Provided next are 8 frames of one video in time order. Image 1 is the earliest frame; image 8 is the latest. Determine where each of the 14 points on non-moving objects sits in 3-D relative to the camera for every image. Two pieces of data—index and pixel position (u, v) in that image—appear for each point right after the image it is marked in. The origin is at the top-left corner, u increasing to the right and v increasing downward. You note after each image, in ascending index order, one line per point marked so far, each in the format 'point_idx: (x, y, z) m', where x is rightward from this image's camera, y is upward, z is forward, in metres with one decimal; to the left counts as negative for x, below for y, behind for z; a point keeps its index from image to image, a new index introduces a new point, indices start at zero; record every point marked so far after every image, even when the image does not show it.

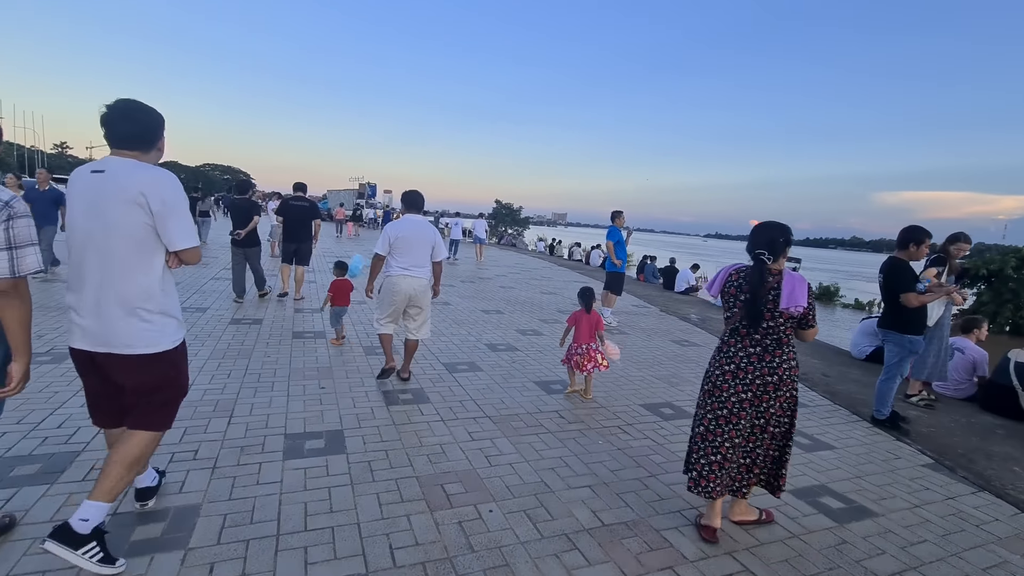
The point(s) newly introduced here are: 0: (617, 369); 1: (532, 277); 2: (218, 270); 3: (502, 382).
0: (+1.3, -1.0, +6.0) m
1: (+0.7, +0.4, +15.7) m
2: (-7.1, +0.4, +11.7) m
3: (-0.1, -1.0, +5.2) m
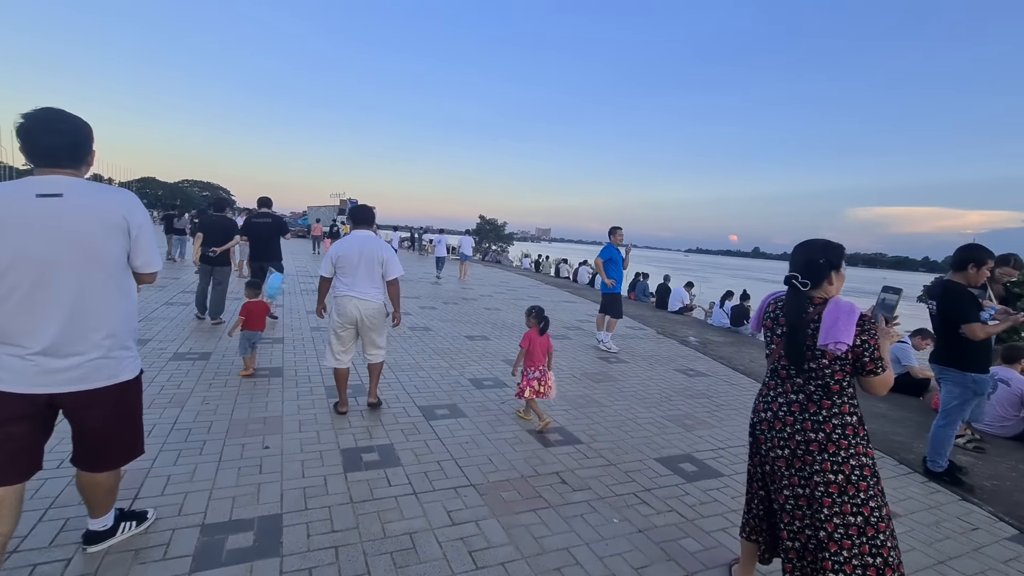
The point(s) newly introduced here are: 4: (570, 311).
0: (+1.2, -1.3, +5.2) m
1: (+0.2, -0.2, +14.9) m
2: (-7.4, -0.1, +10.7) m
3: (-0.2, -1.3, +4.3) m
4: (+1.5, -0.6, +12.6) m
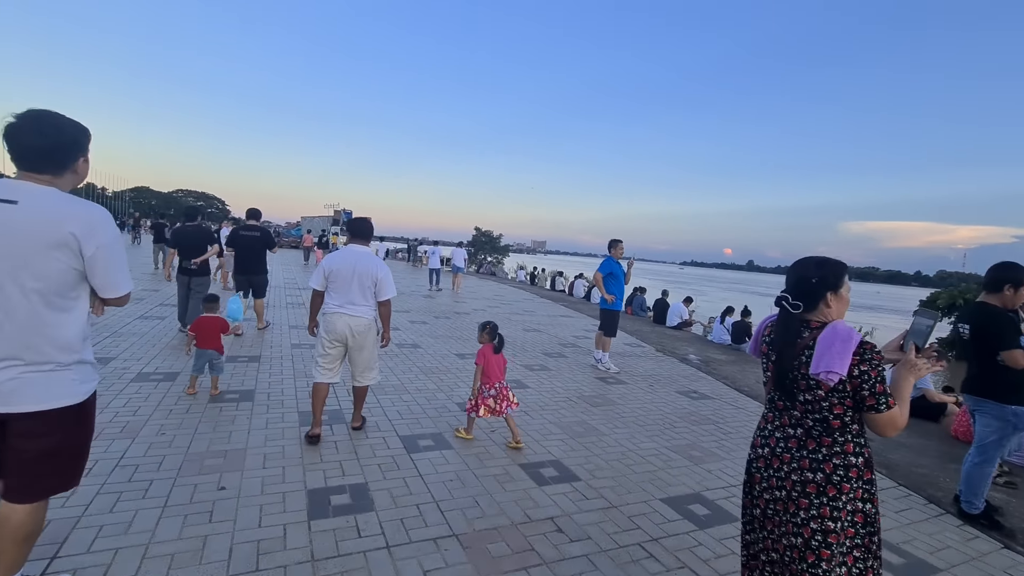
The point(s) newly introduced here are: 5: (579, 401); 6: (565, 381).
0: (+1.1, -1.5, +4.8) m
1: (+0.1, -0.6, +14.5) m
2: (-7.5, -0.4, +10.3) m
3: (-0.3, -1.4, +3.9) m
4: (+1.4, -0.9, +12.2) m
5: (+0.8, -1.4, +5.9) m
6: (+0.7, -1.3, +6.8) m
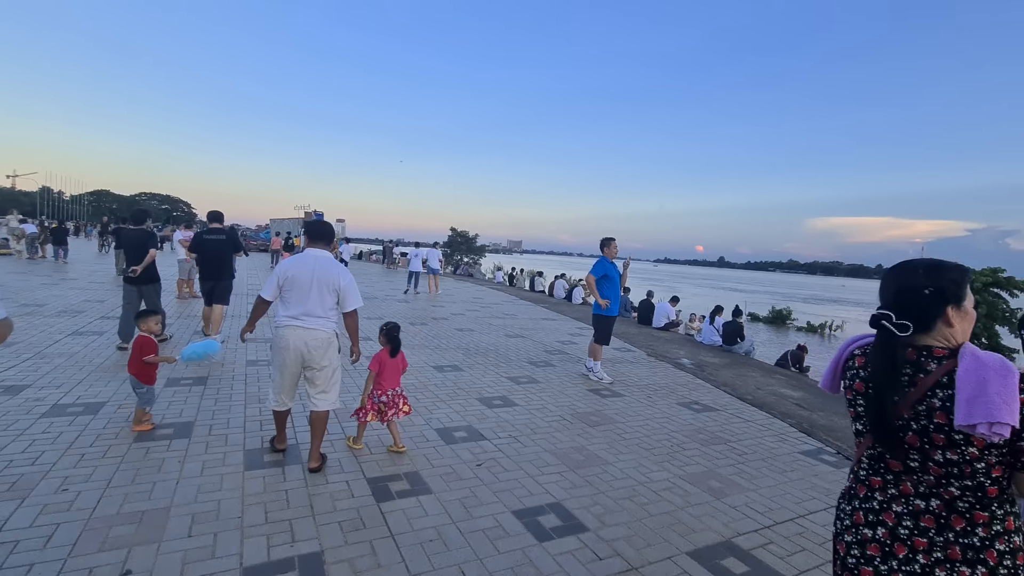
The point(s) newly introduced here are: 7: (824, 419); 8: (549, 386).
0: (+1.0, -1.5, +4.1) m
1: (-0.5, -0.7, +13.8) m
2: (-7.9, -0.6, +9.2) m
3: (-0.3, -1.5, +3.2) m
4: (+0.9, -1.0, +11.5) m
5: (+0.7, -1.4, +5.3) m
6: (+0.5, -1.3, +6.1) m
7: (+3.8, -1.6, +6.0) m
8: (+0.5, -1.3, +6.5) m
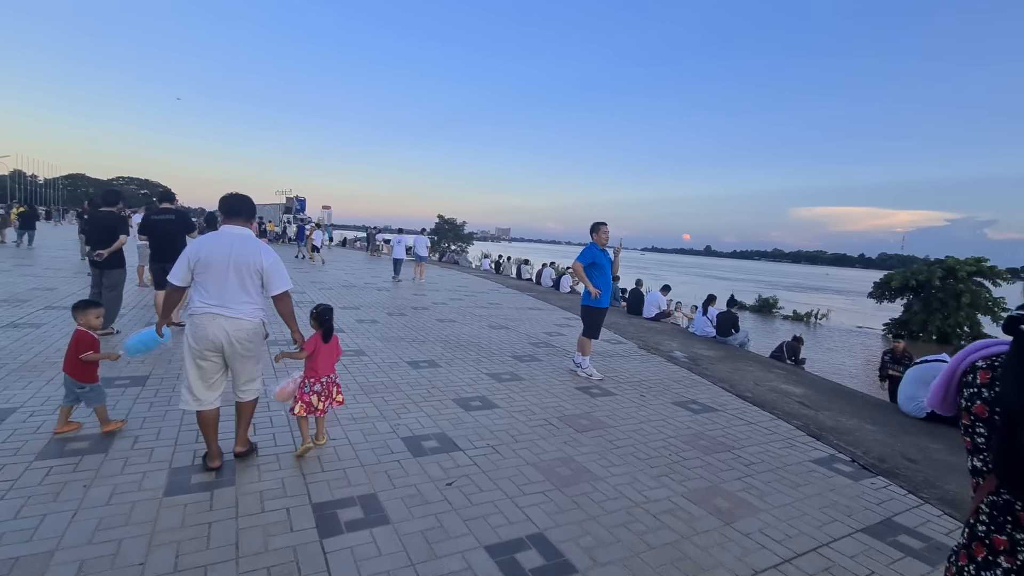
0: (+0.8, -1.4, +3.6) m
1: (-0.9, -0.4, +13.2) m
2: (-8.1, -0.3, +8.4) m
3: (-0.5, -1.4, +2.6) m
4: (+0.6, -0.7, +11.0) m
5: (+0.5, -1.3, +4.7) m
6: (+0.3, -1.2, +5.6) m
7: (+3.6, -1.5, +5.6) m
8: (+0.3, -1.2, +6.0) m
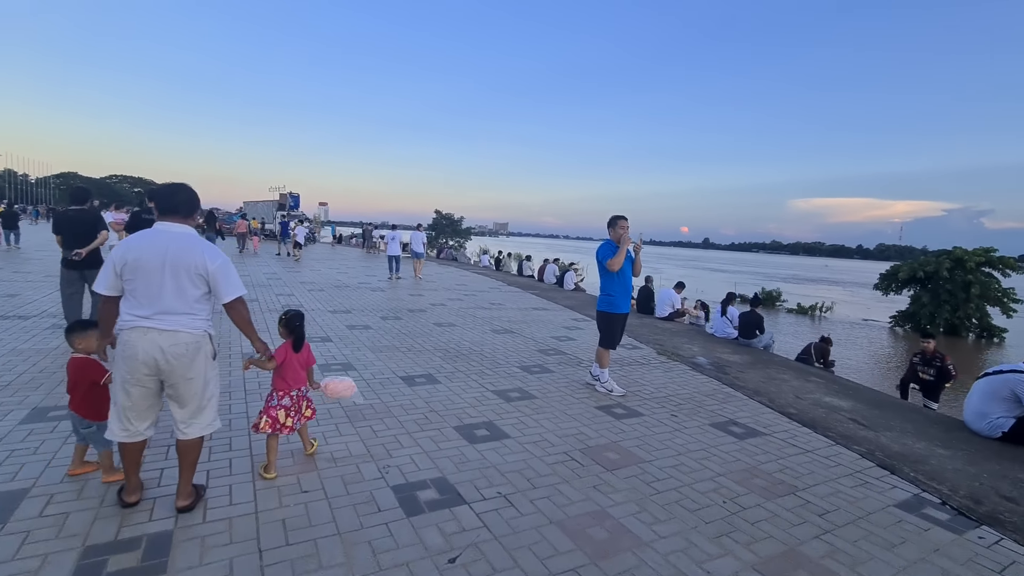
0: (+0.9, -1.5, +2.8) m
1: (-0.8, -0.4, +12.4) m
2: (-8.0, -0.5, +7.6) m
3: (-0.3, -1.5, +1.8) m
4: (+0.7, -0.7, +10.2) m
5: (+0.6, -1.4, +3.9) m
6: (+0.4, -1.3, +4.8) m
7: (+3.7, -1.5, +4.8) m
8: (+0.4, -1.2, +5.2) m
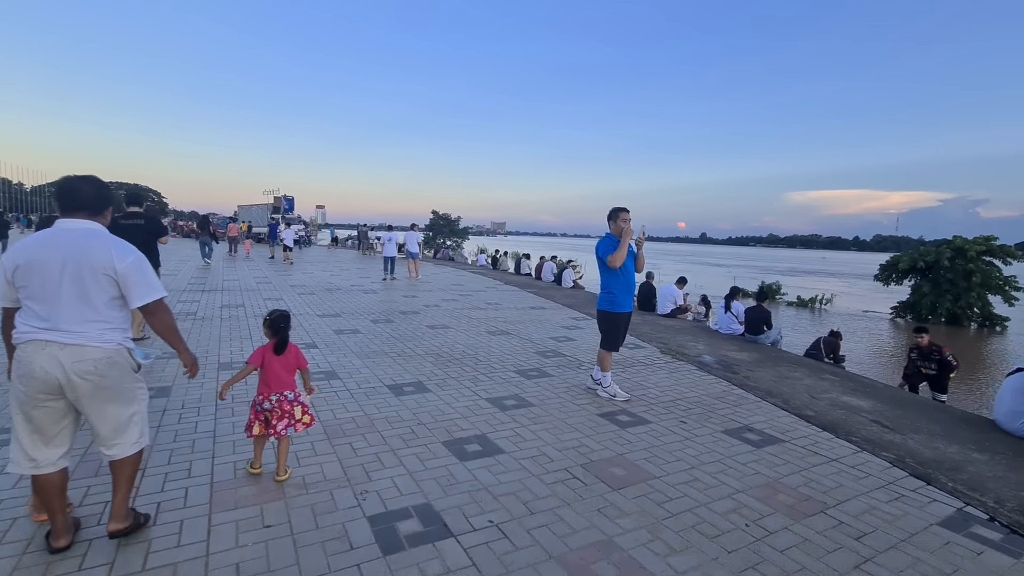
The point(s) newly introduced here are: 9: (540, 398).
0: (+0.9, -1.5, +2.4) m
1: (-0.9, -0.4, +12.0) m
2: (-8.1, -0.6, +7.2) m
3: (-0.4, -1.5, +1.4) m
4: (+0.6, -0.7, +9.7) m
5: (+0.5, -1.3, +3.5) m
6: (+0.4, -1.2, +4.3) m
7: (+3.7, -1.4, +4.4) m
8: (+0.3, -1.2, +4.8) m
9: (+0.3, -1.2, +5.2) m
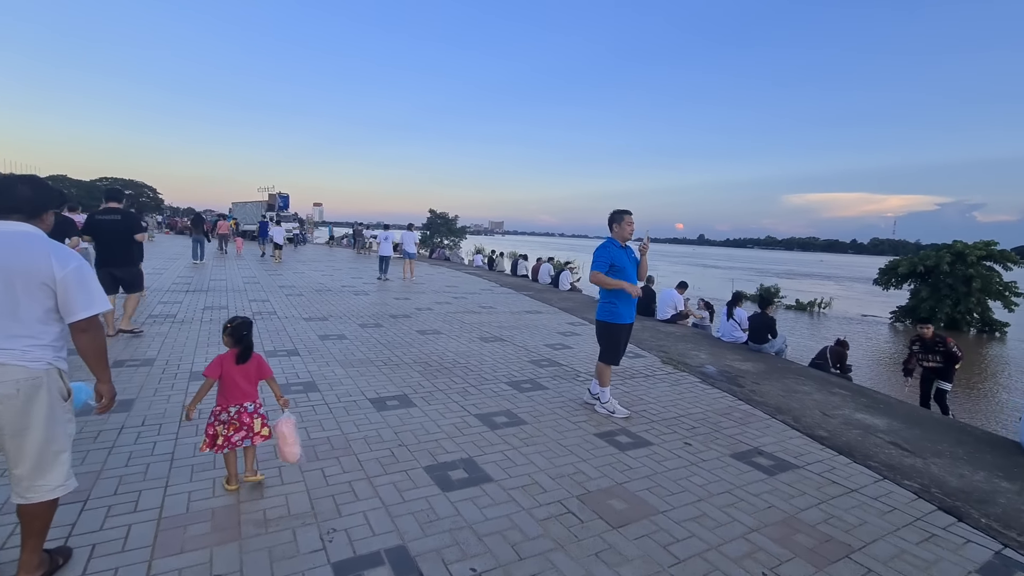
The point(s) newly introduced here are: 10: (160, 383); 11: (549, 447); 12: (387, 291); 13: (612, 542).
0: (+0.8, -1.6, +2.0) m
1: (-1.0, -0.4, +11.6) m
2: (-8.2, -0.6, +6.8) m
3: (-0.4, -1.6, +1.1) m
4: (+0.5, -0.8, +9.4) m
5: (+0.5, -1.4, +3.2) m
6: (+0.3, -1.3, +4.0) m
7: (+3.6, -1.5, +4.0) m
8: (+0.2, -1.3, +4.4) m
9: (+0.2, -1.2, +4.8) m
10: (-3.8, -1.0, +5.3) m
11: (+0.3, -1.3, +4.1) m
12: (-3.5, -0.1, +13.8) m
13: (+0.6, -1.5, +2.9) m
